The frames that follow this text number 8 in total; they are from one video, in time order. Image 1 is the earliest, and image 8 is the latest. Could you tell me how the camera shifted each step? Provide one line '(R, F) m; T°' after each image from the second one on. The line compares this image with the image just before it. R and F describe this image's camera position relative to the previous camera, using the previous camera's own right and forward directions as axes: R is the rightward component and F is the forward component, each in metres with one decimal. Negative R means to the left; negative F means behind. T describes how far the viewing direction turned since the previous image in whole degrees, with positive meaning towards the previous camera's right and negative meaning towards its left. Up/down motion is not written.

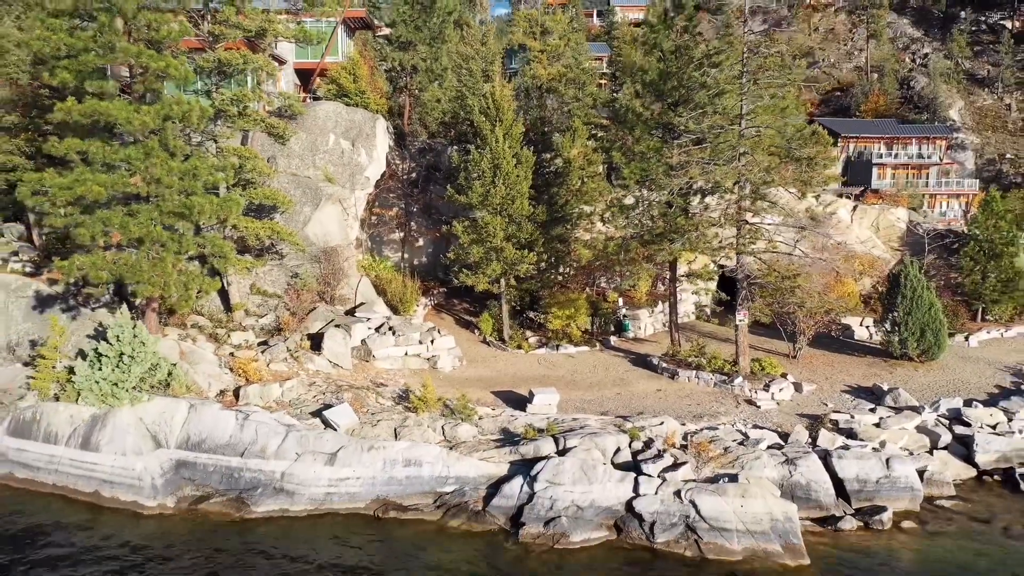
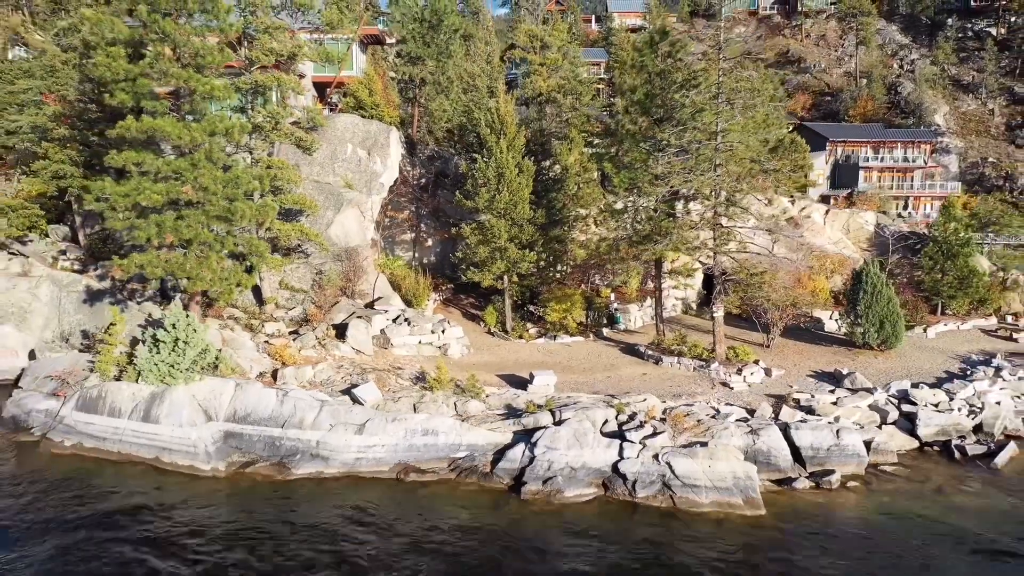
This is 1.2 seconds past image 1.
(-0.1, -2.7) m; 0°
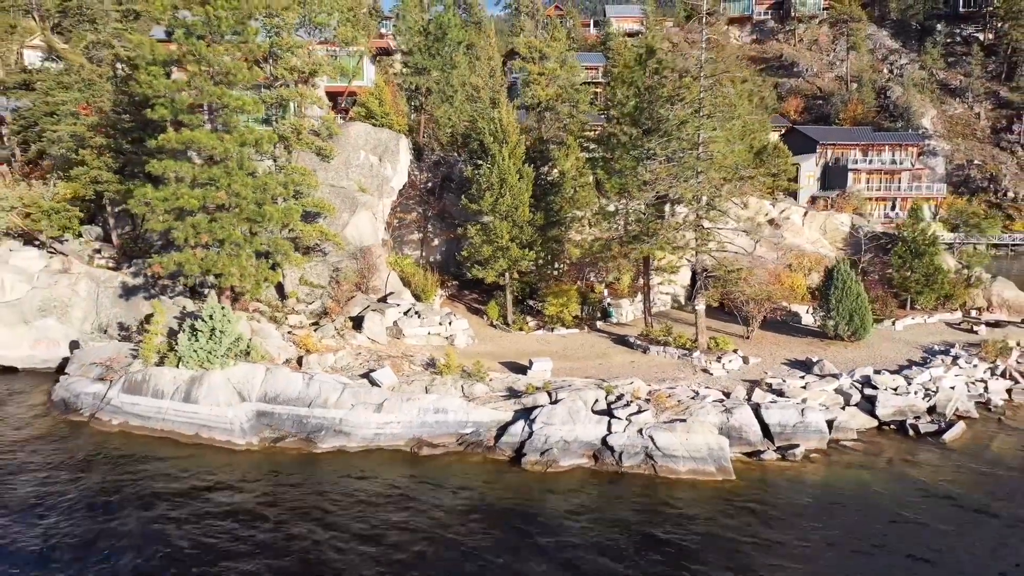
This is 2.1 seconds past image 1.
(0.0, -2.4) m; 0°
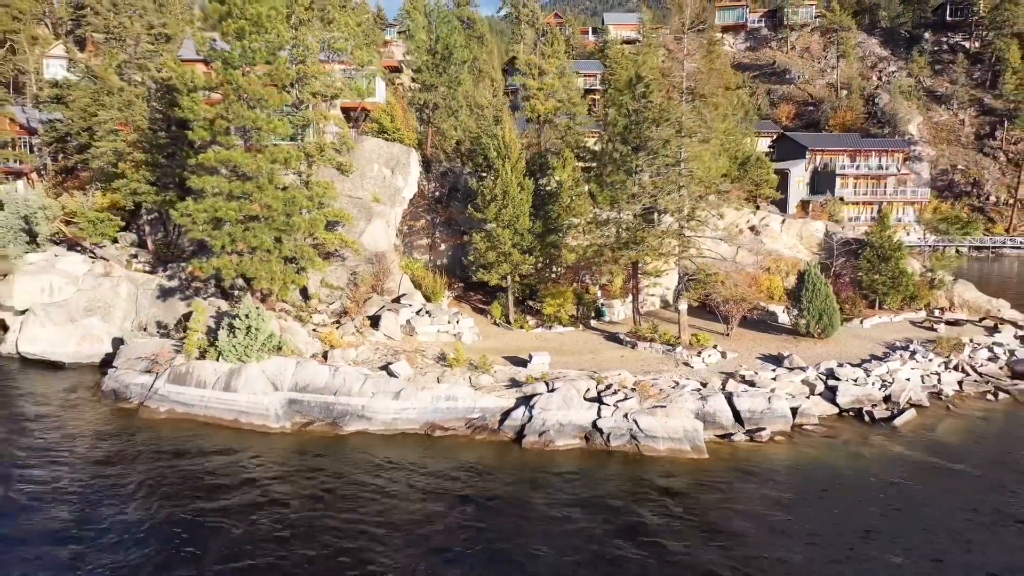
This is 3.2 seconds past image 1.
(-0.1, -2.9) m; 0°
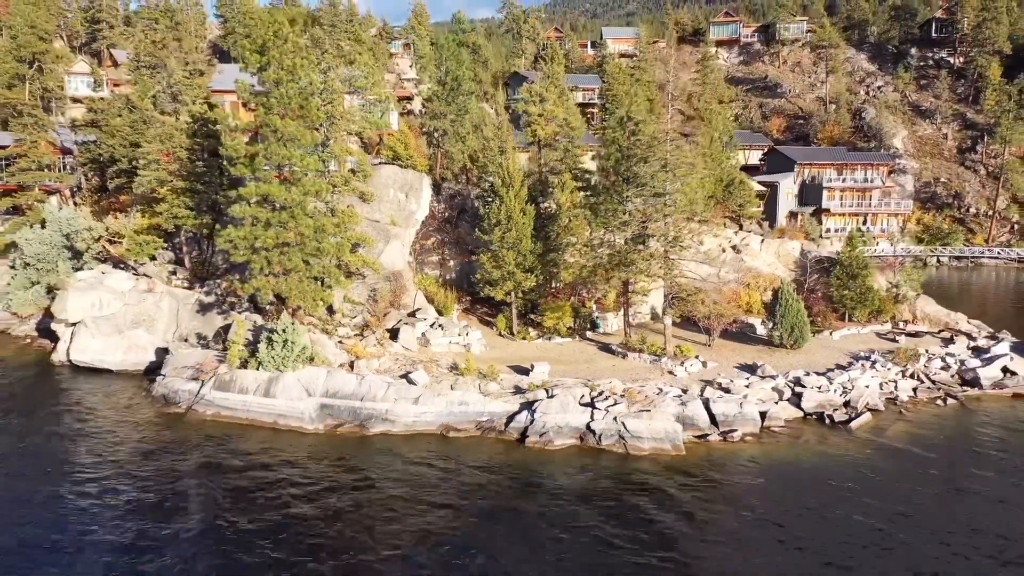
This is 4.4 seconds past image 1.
(-0.2, -3.5) m; 0°
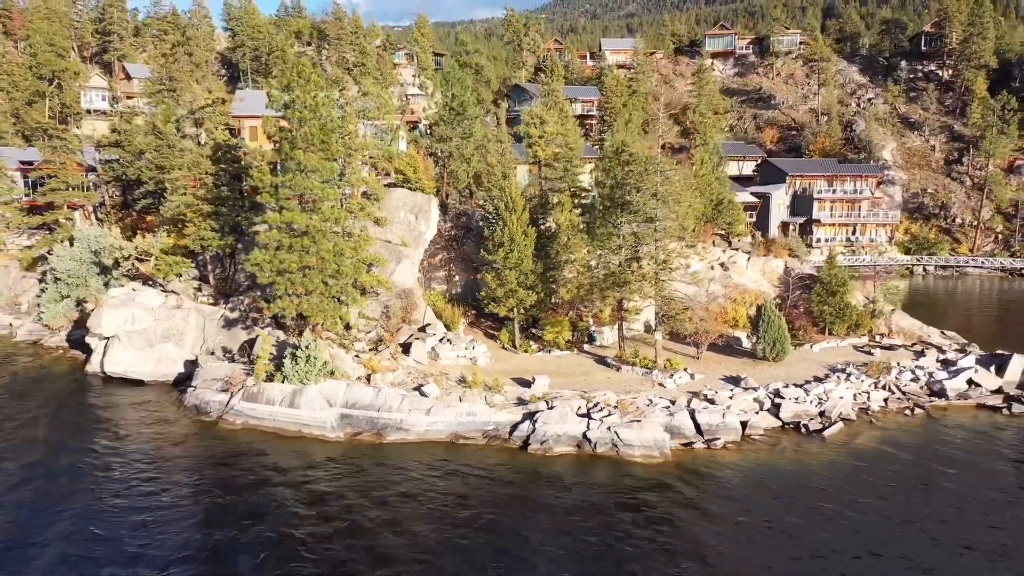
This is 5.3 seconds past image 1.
(-0.2, -2.7) m; 0°
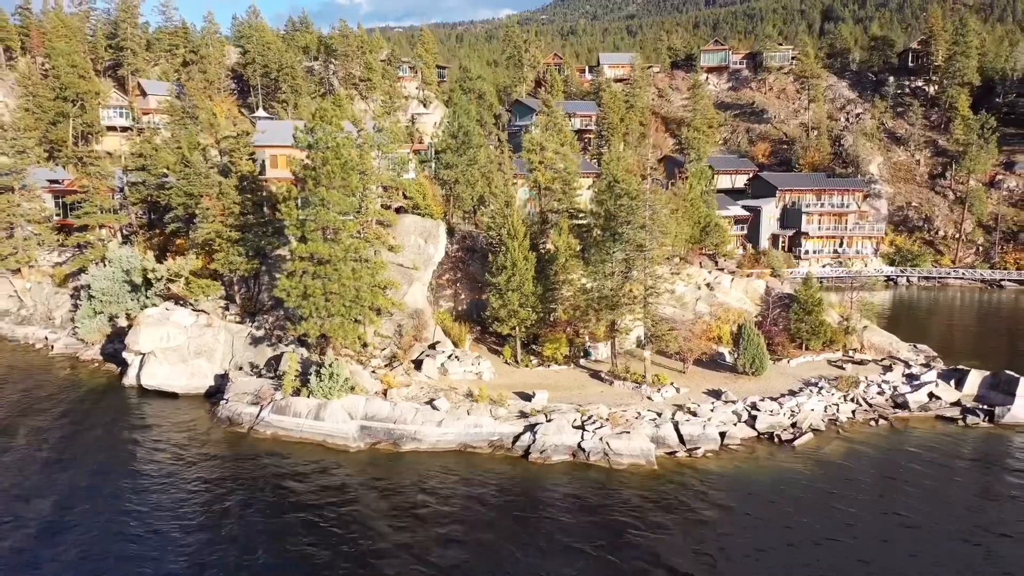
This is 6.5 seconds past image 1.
(-0.1, -3.6) m; 0°
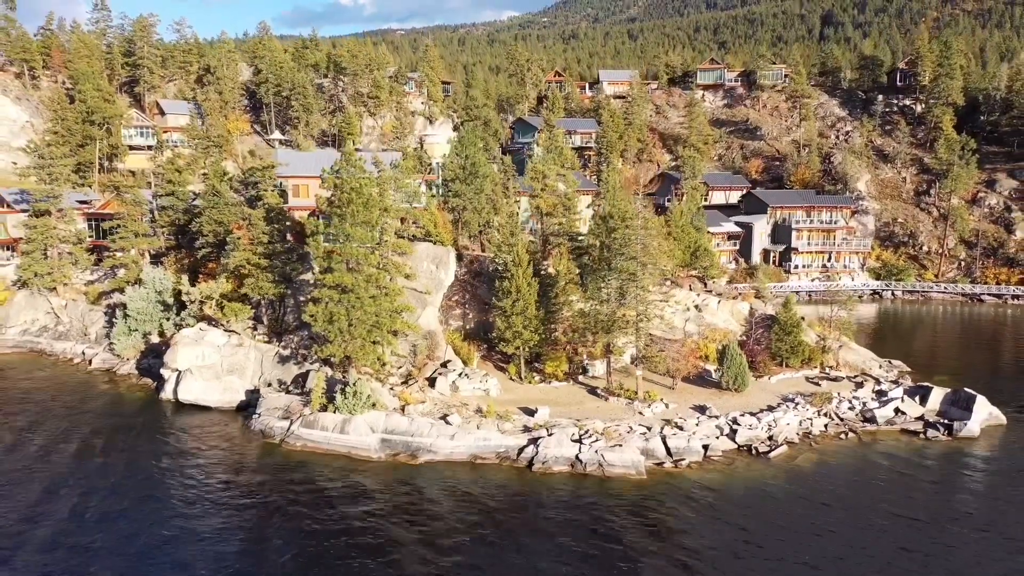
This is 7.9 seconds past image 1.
(-0.3, -4.0) m; 0°
